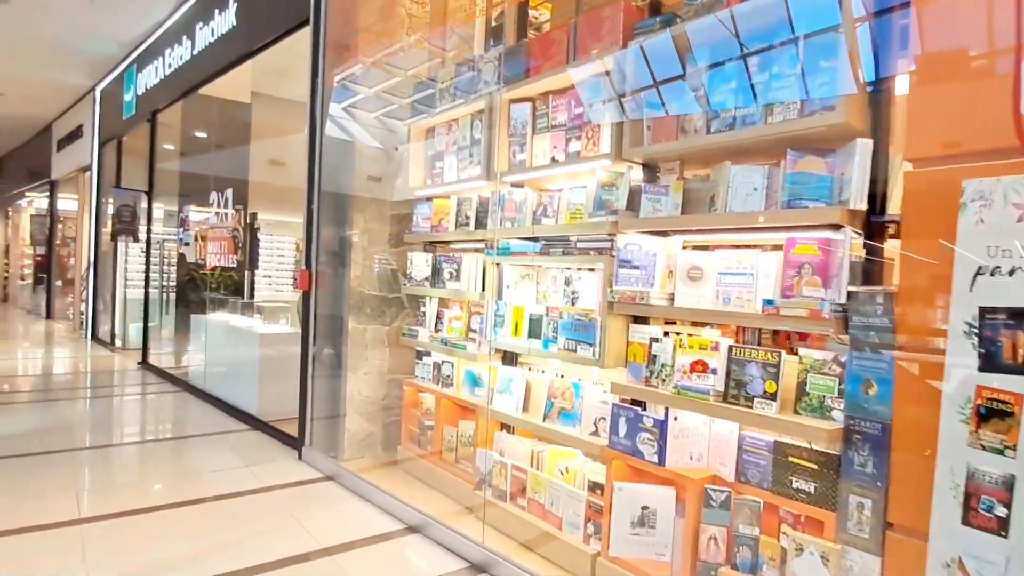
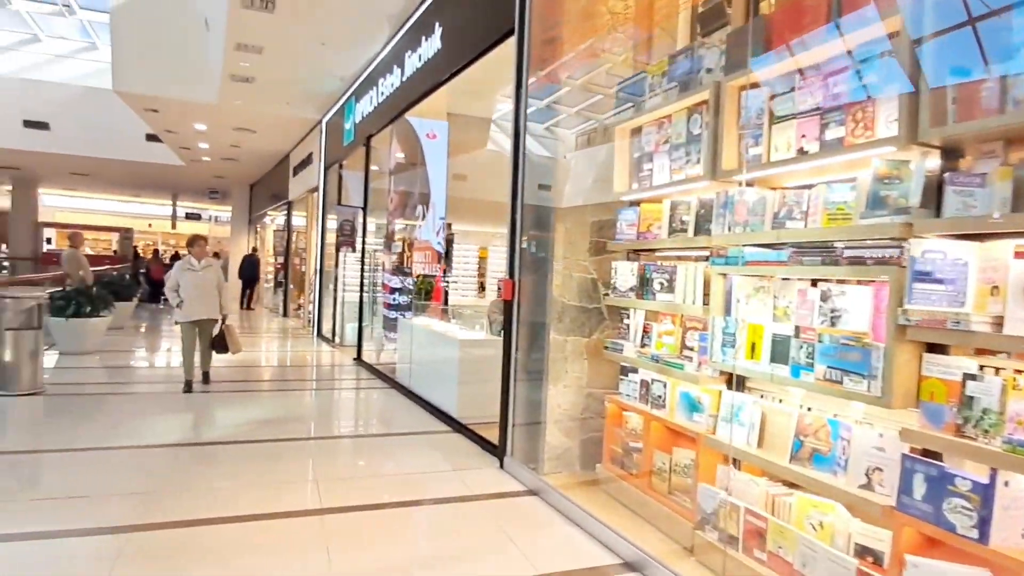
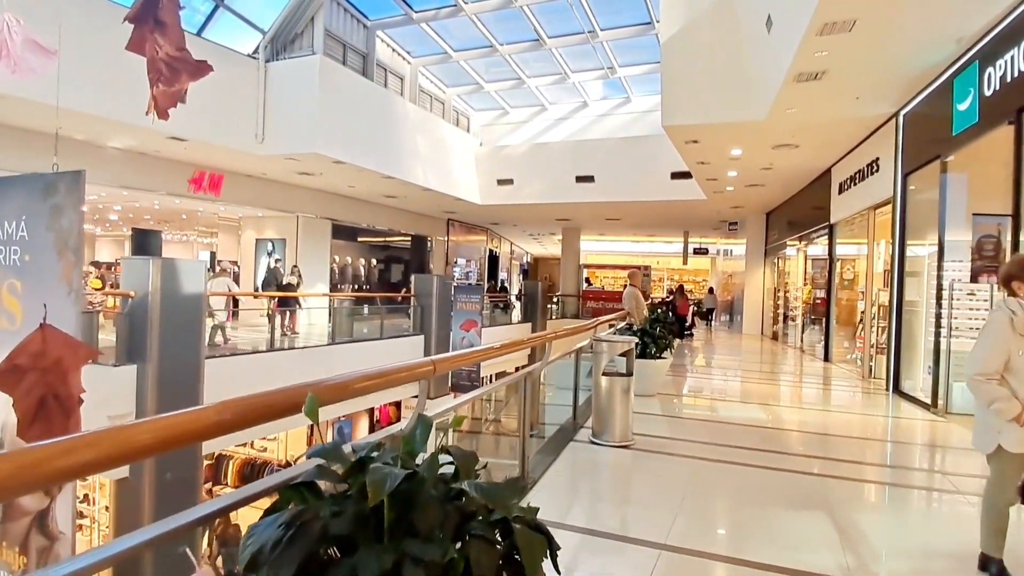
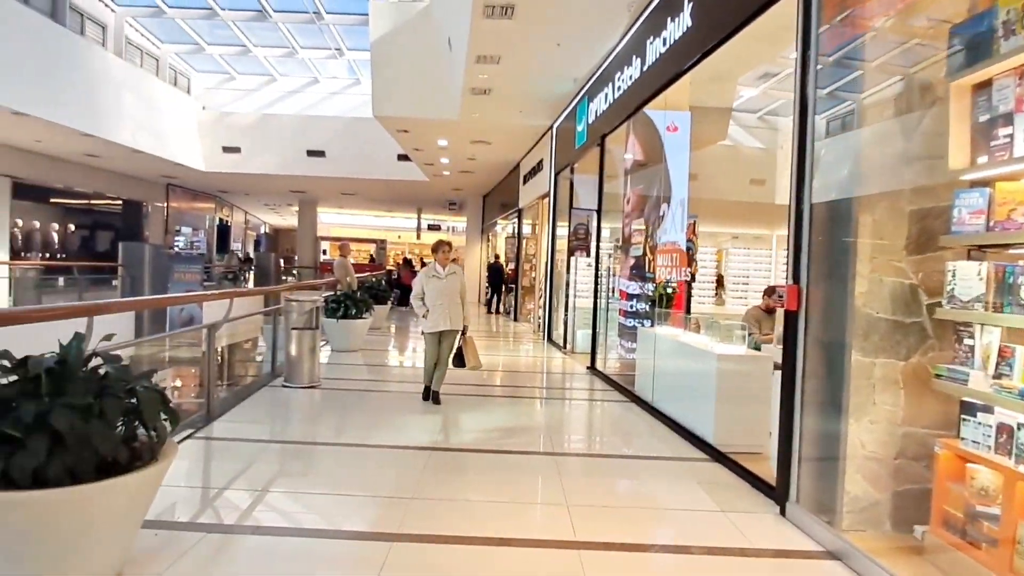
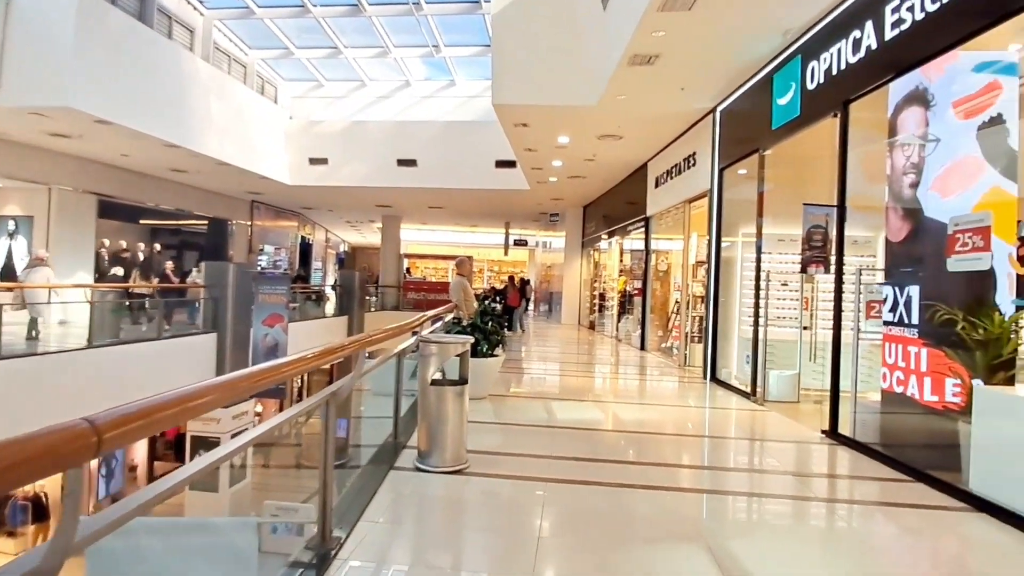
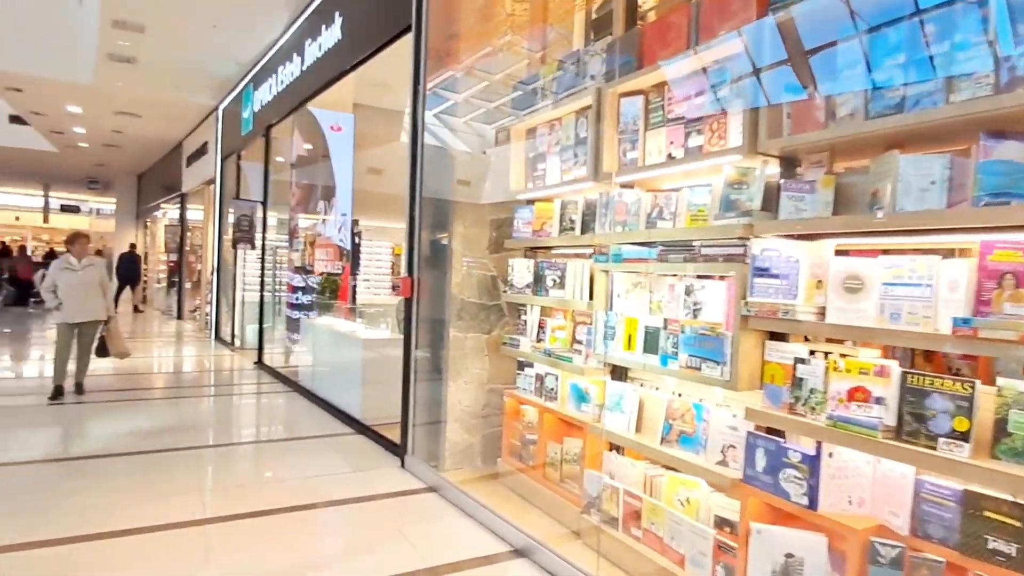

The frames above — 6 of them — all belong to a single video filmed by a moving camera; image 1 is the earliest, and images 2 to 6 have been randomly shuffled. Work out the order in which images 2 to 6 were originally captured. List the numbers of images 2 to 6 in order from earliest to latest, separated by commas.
6, 2, 4, 3, 5
